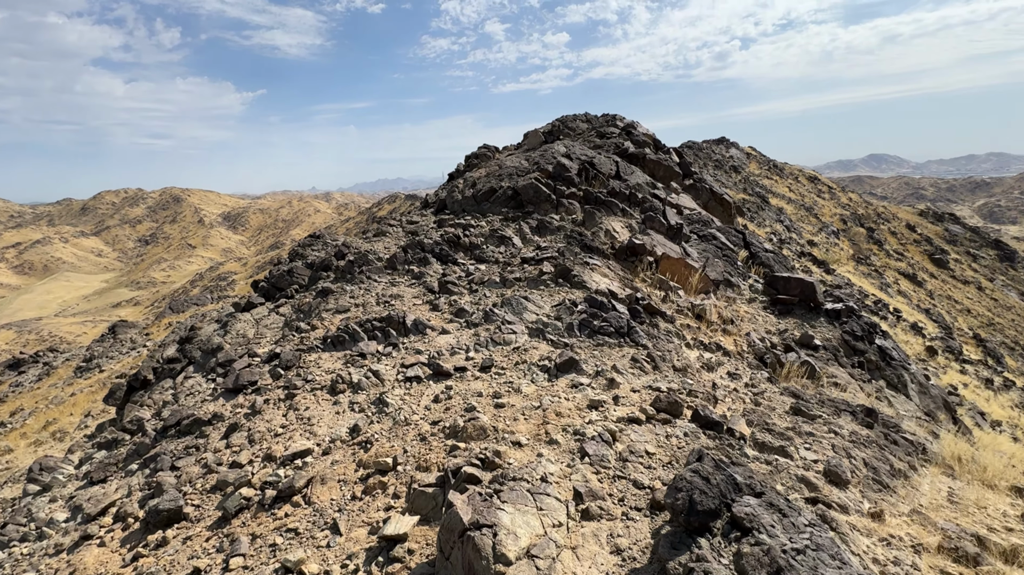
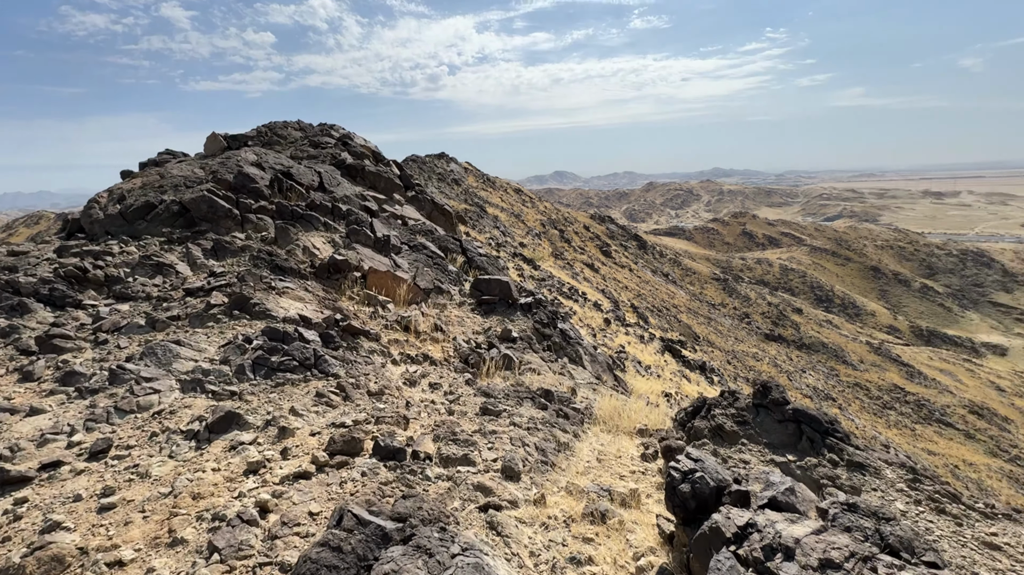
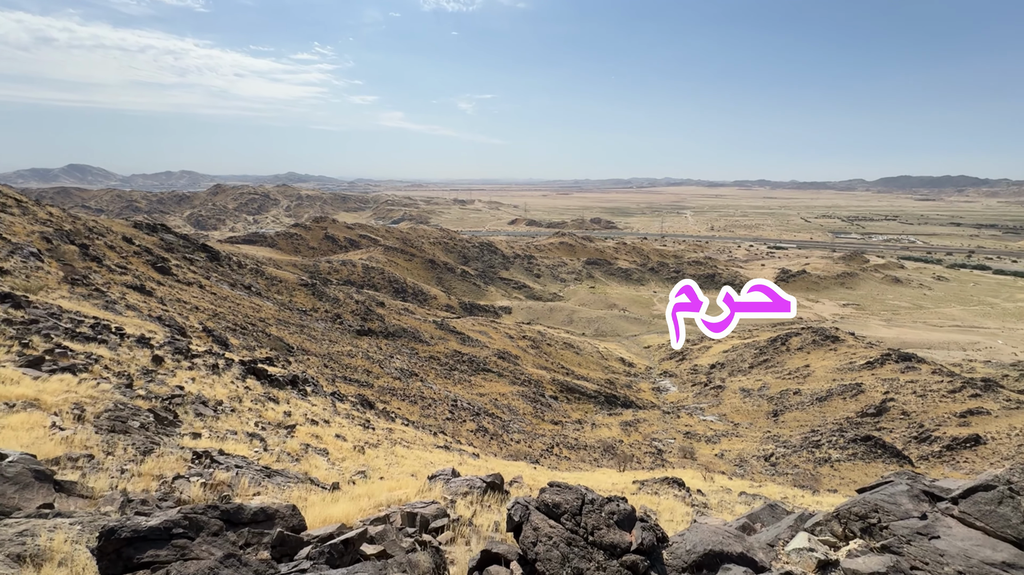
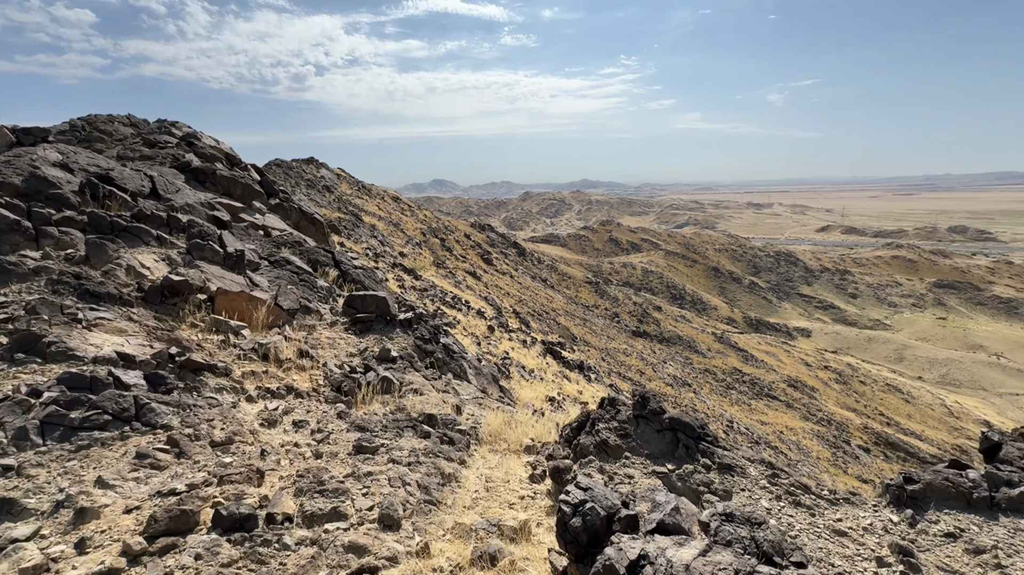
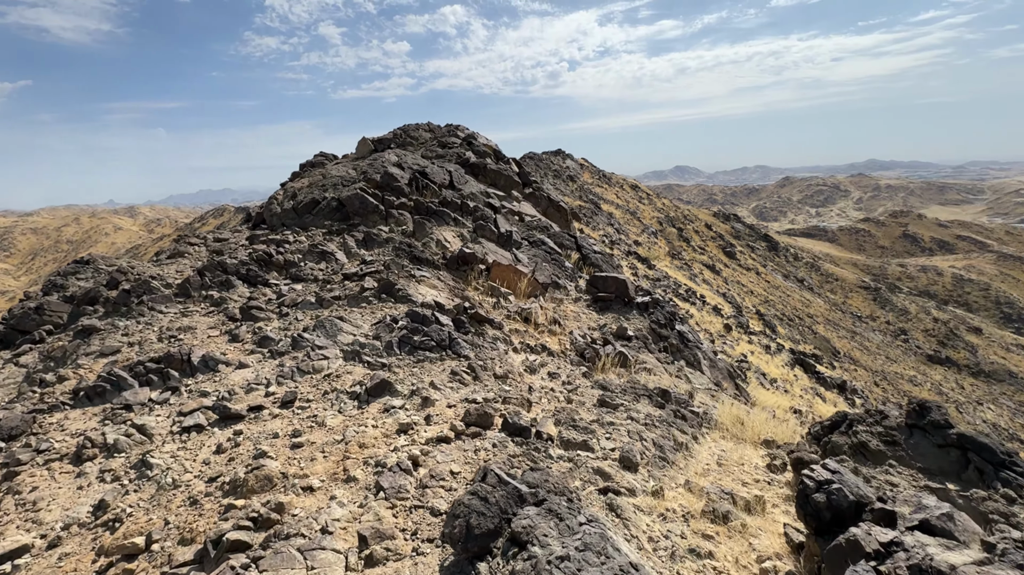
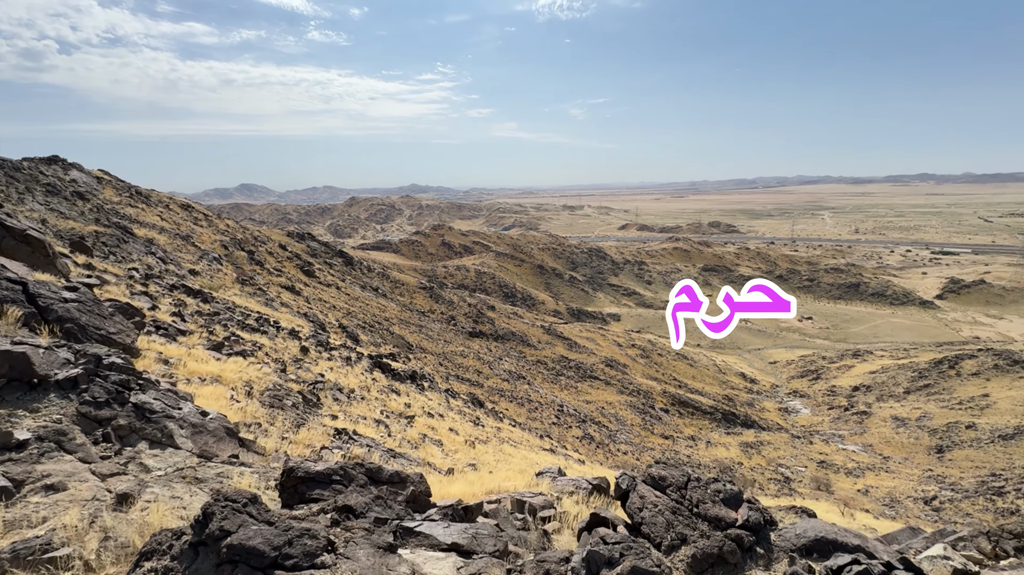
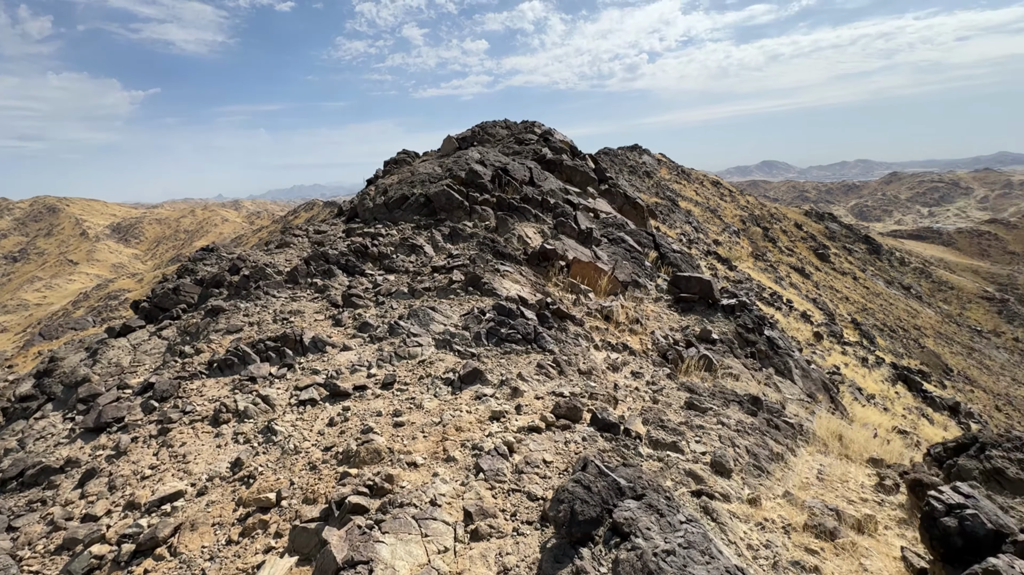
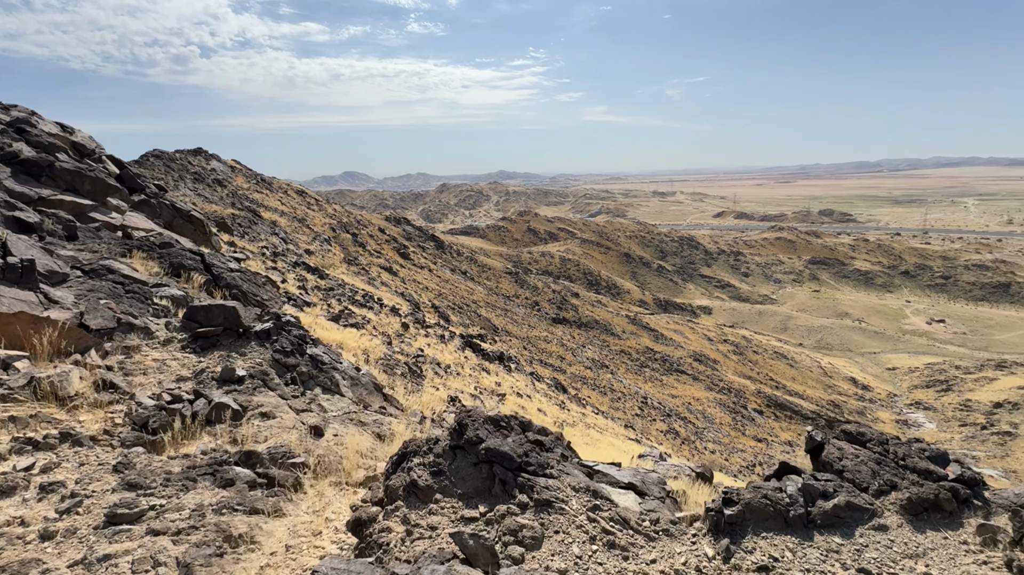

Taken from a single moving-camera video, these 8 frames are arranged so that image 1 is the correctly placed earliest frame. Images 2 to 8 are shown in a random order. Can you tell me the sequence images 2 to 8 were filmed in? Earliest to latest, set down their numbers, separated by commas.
7, 5, 2, 4, 8, 6, 3
